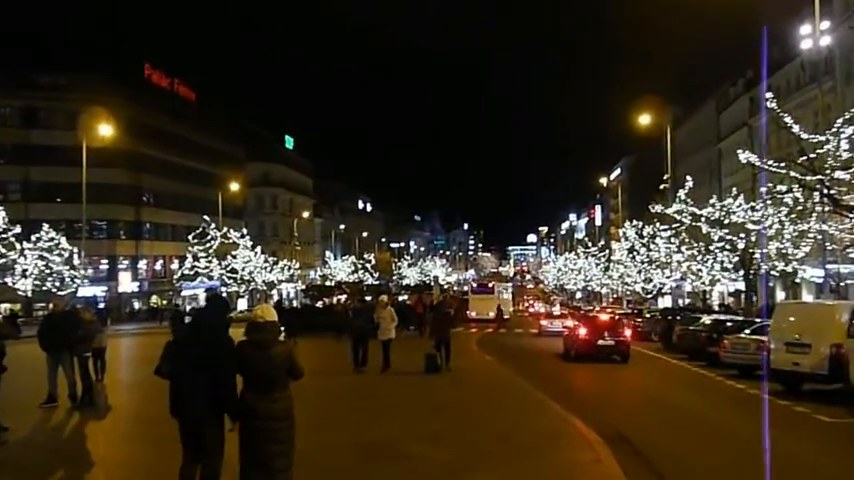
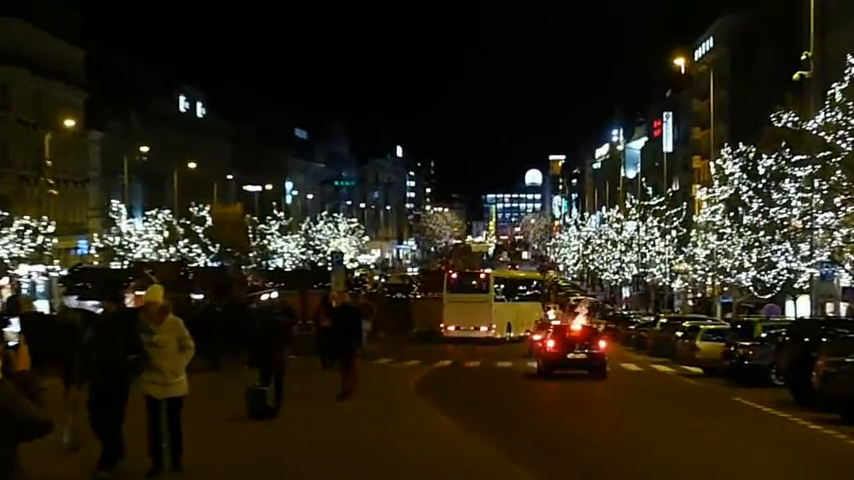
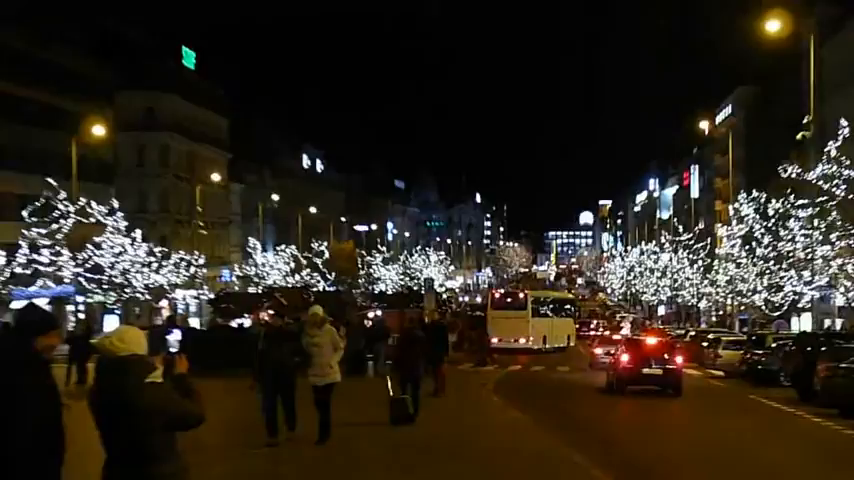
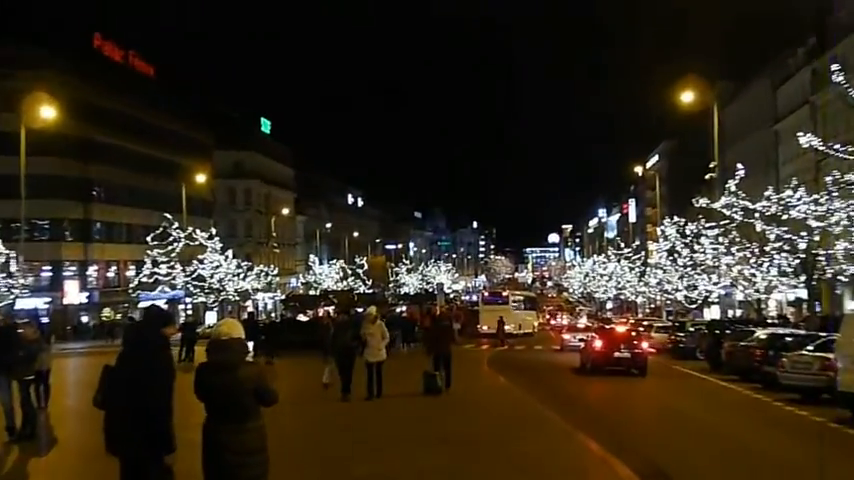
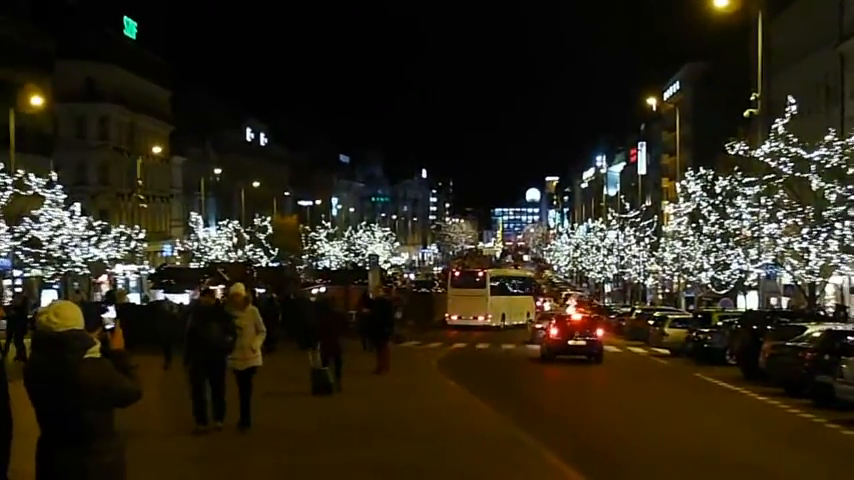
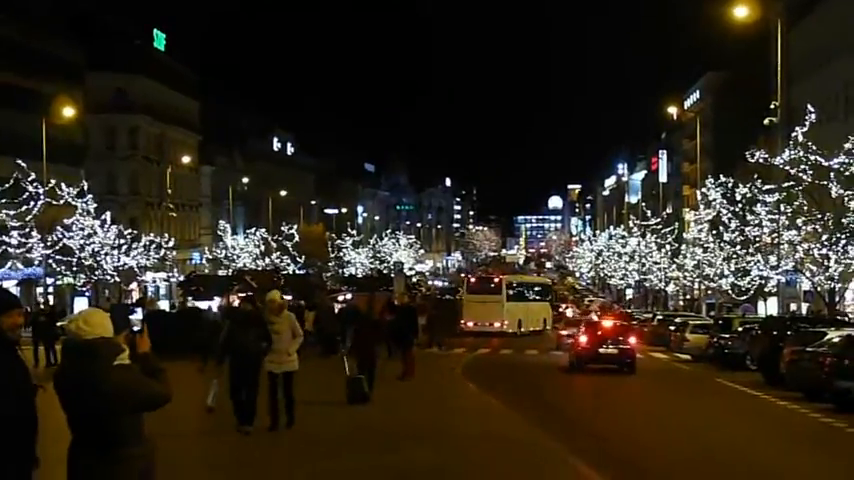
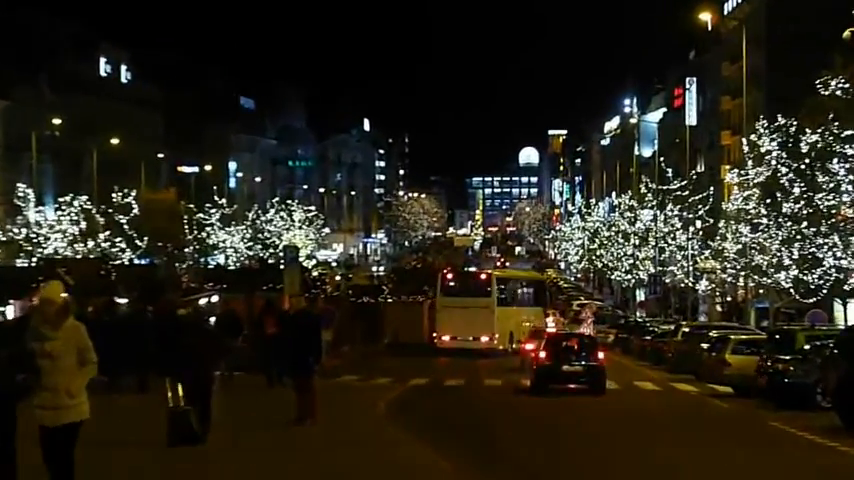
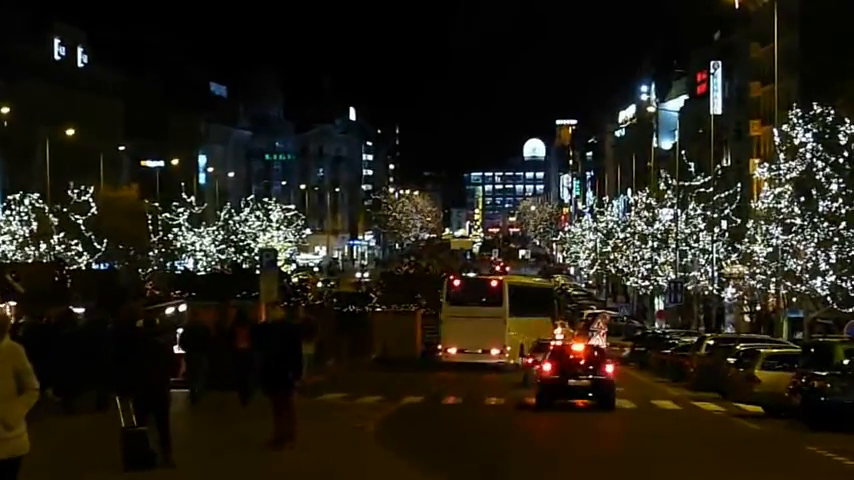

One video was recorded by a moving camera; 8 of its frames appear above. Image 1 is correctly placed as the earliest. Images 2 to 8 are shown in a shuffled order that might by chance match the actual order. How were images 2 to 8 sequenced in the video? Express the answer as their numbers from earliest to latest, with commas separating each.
4, 3, 6, 5, 2, 7, 8
